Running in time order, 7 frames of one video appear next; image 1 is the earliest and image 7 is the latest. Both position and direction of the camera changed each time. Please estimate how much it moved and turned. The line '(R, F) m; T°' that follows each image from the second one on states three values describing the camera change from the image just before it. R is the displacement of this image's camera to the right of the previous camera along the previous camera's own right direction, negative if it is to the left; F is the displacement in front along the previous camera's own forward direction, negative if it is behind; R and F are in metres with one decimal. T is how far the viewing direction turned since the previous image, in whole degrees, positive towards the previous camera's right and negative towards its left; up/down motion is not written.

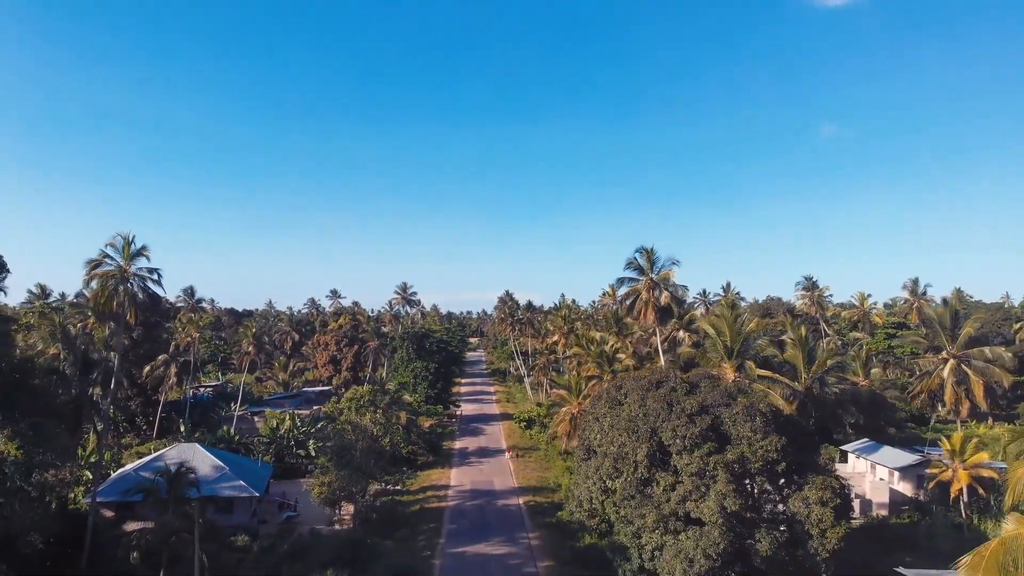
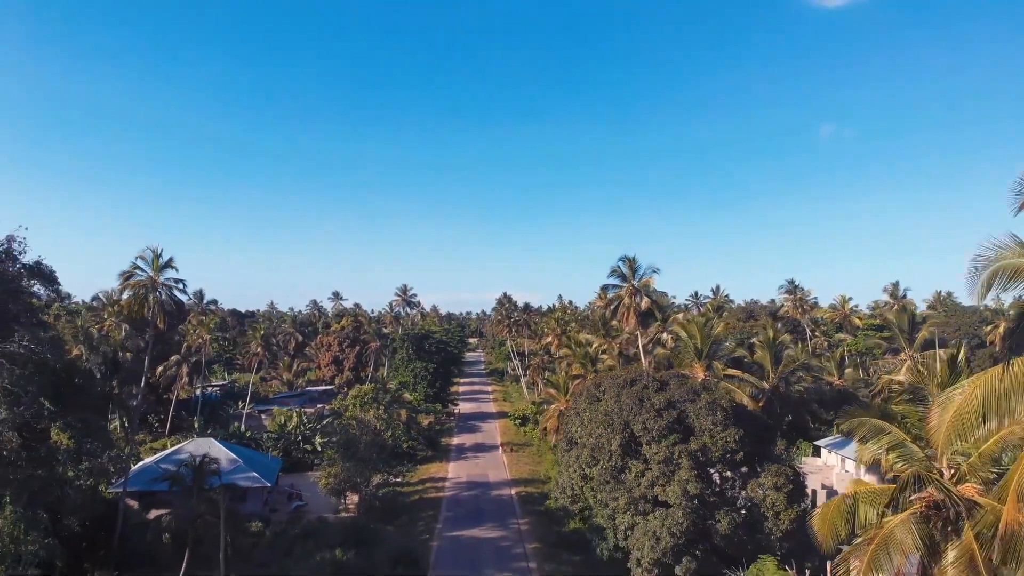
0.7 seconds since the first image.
(+0.4, -2.0) m; 0°
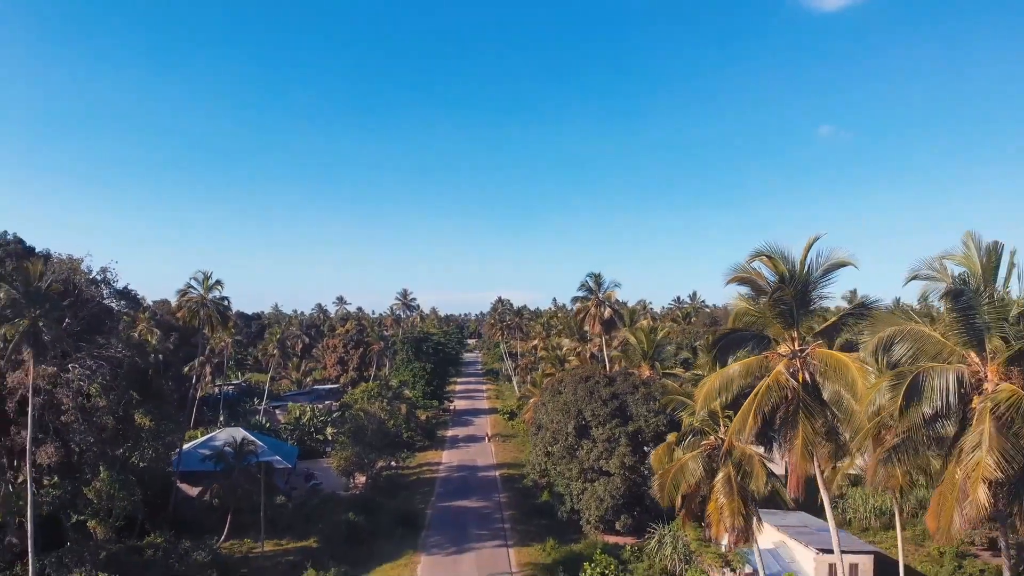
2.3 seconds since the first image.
(+1.0, -4.7) m; 0°
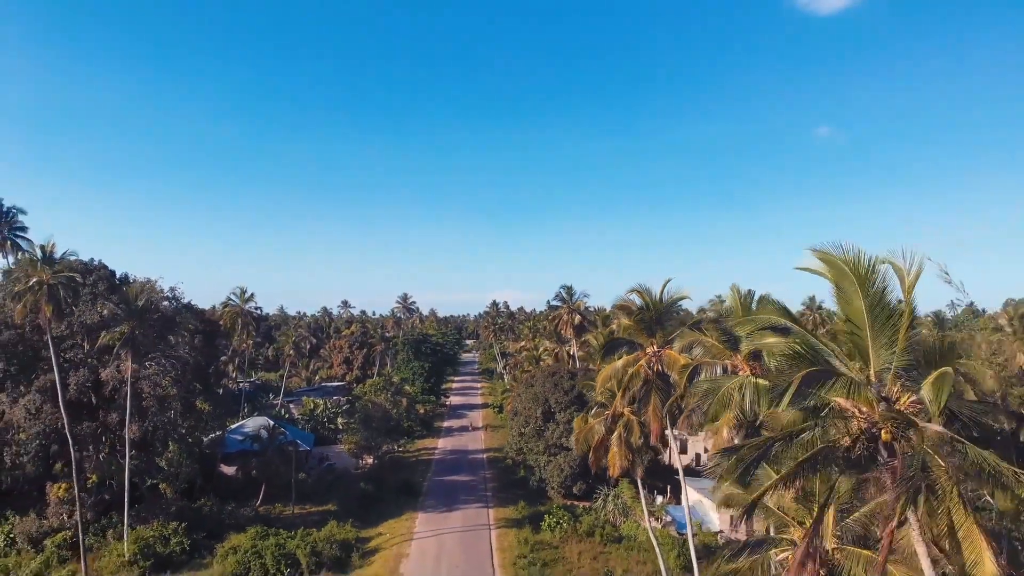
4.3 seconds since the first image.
(+1.0, -5.7) m; 0°
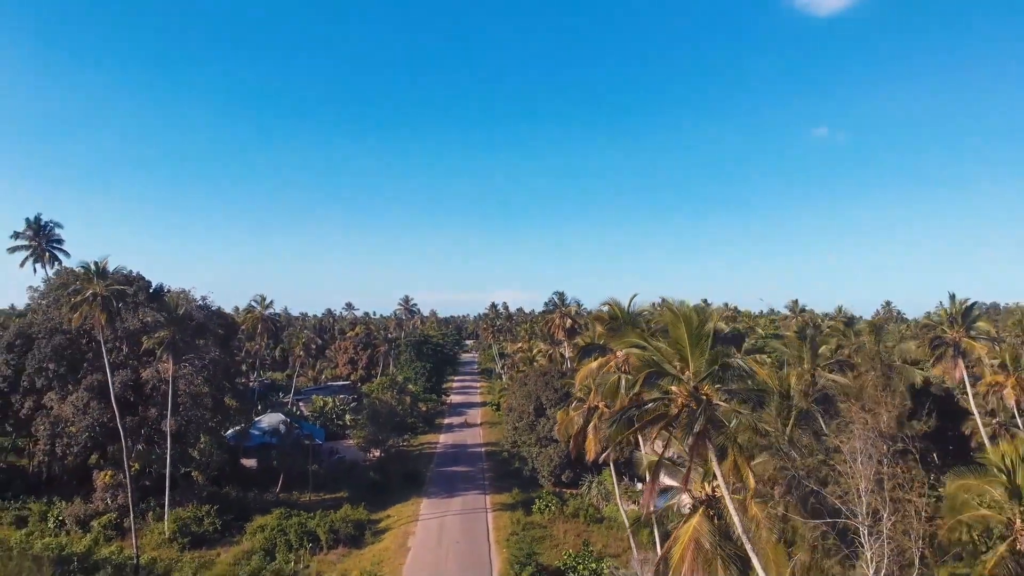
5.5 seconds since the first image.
(+0.3, -3.1) m; 0°
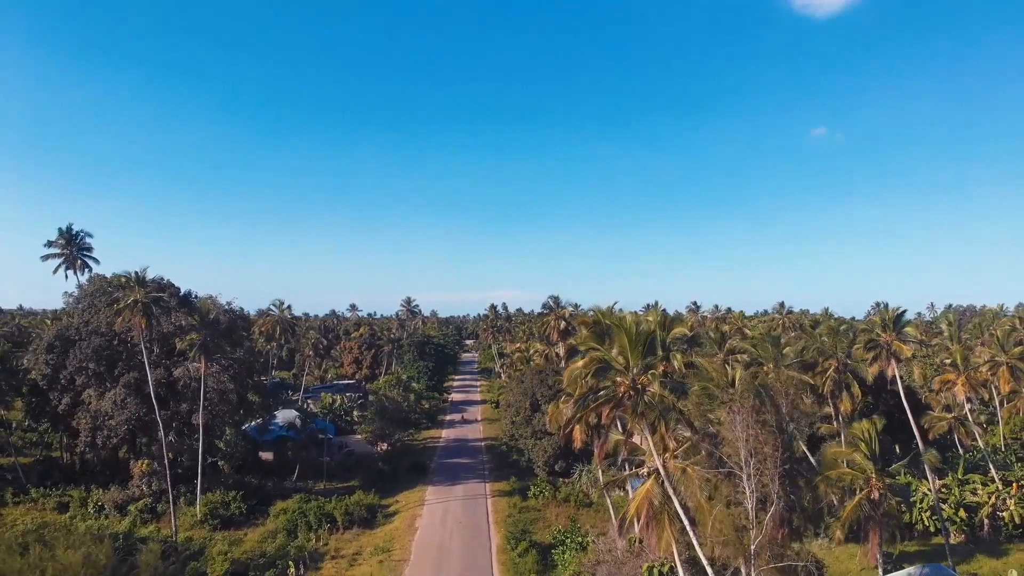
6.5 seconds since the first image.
(+0.1, -2.8) m; 0°
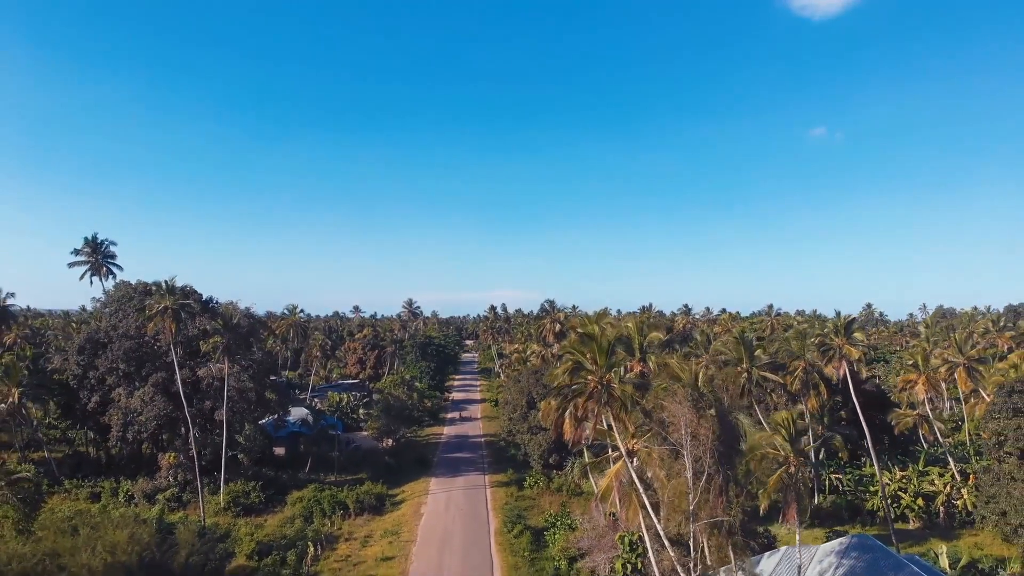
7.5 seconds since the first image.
(+0.2, -2.6) m; 0°
